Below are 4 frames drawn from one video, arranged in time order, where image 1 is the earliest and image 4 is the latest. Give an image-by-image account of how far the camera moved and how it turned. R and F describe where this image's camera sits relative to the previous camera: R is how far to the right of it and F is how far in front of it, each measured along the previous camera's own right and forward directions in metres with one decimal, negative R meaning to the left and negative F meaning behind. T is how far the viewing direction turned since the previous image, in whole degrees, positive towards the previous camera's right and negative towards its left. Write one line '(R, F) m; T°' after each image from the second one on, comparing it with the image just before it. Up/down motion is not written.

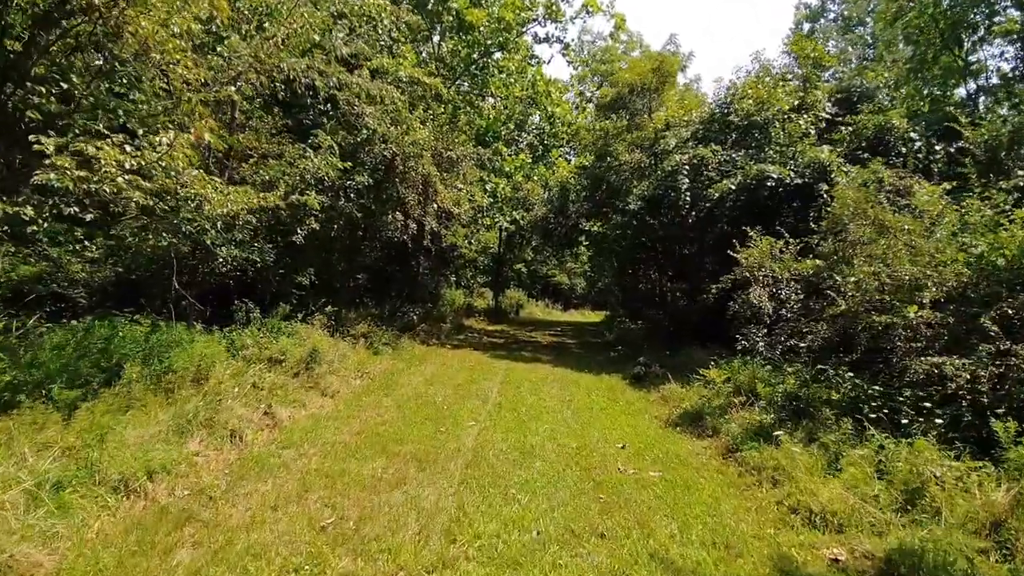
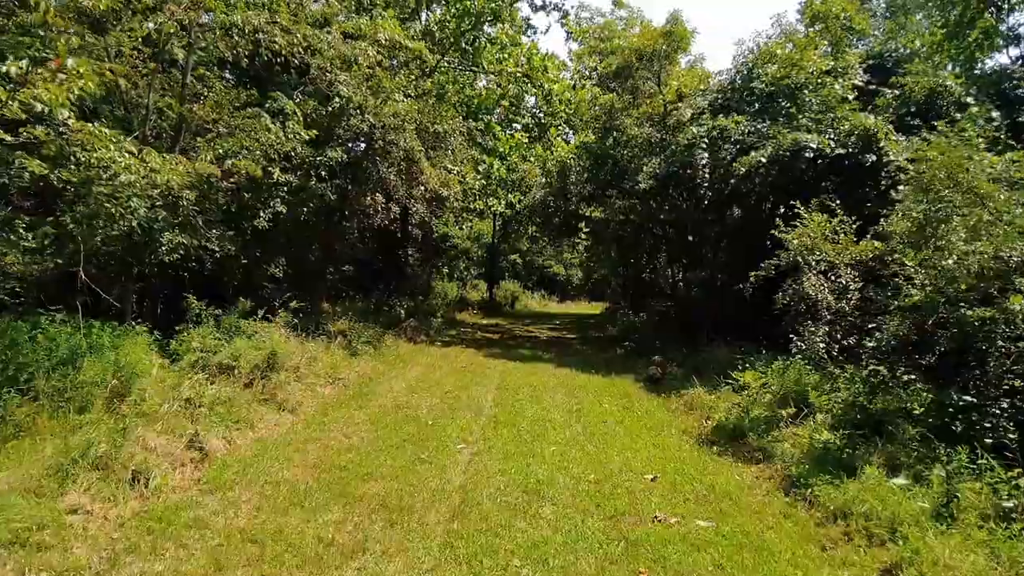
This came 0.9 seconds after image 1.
(0.0, +1.3) m; +1°
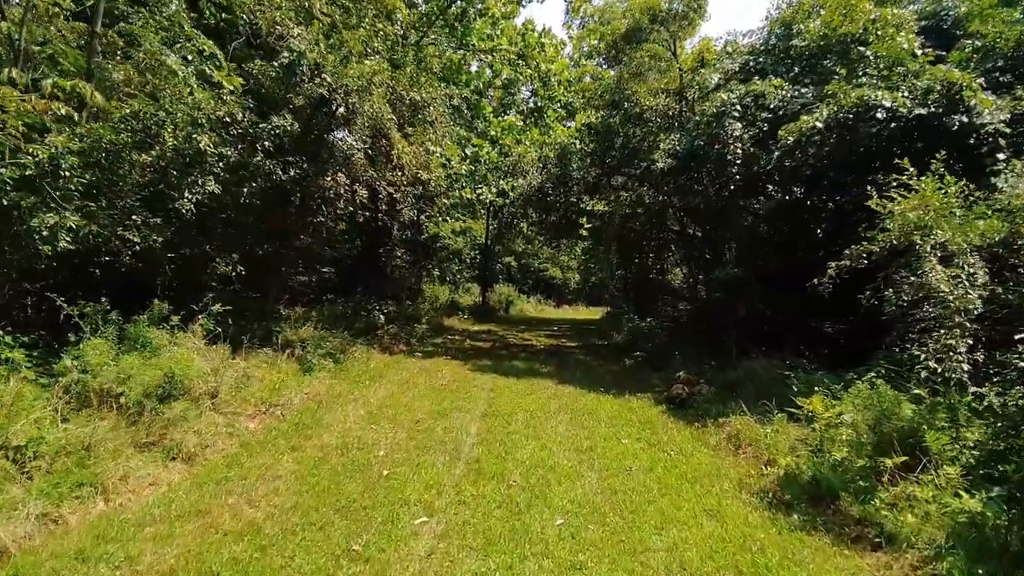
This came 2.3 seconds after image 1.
(+0.1, +1.8) m; 0°
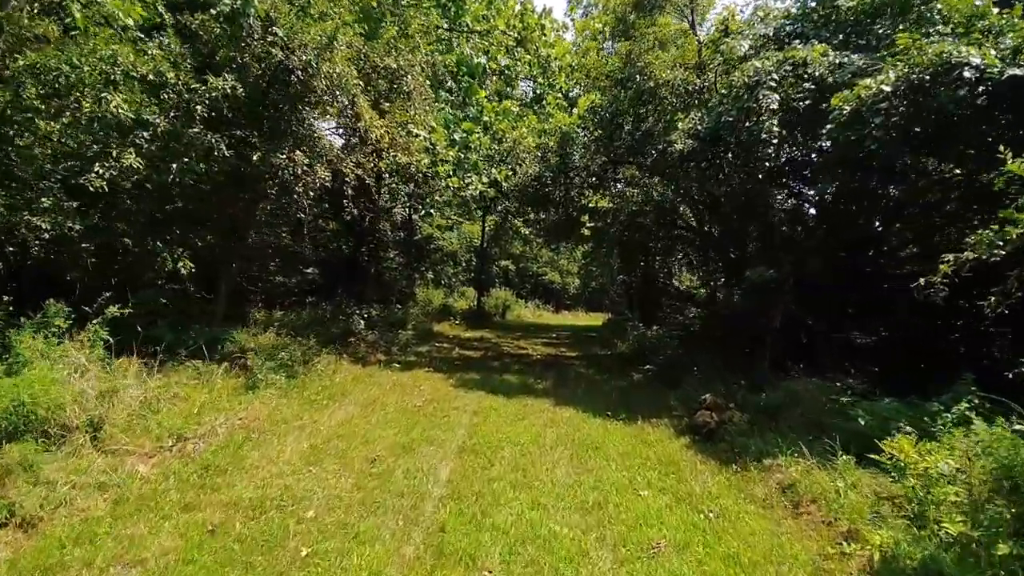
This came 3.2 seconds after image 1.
(+0.1, +1.4) m; 0°
